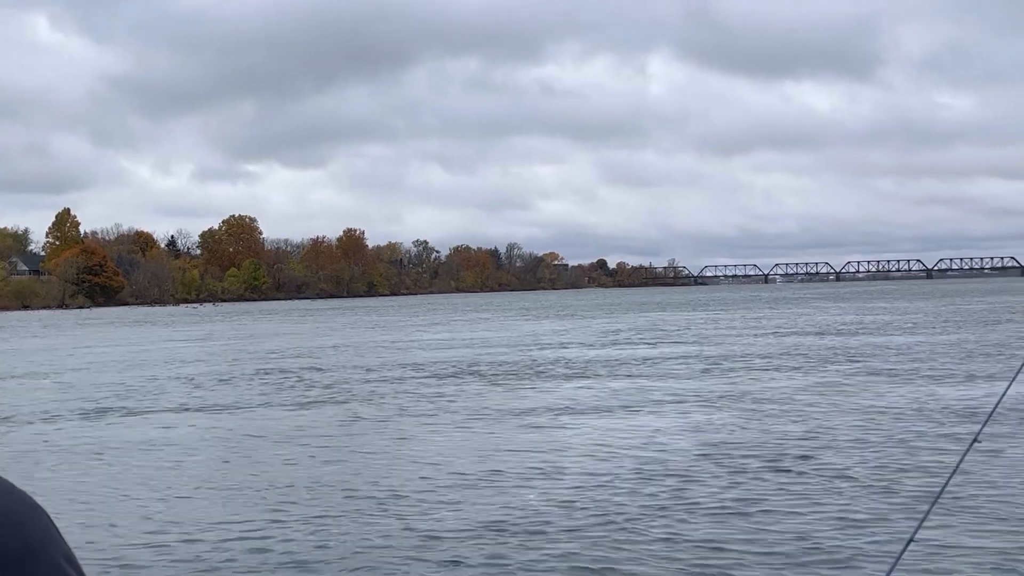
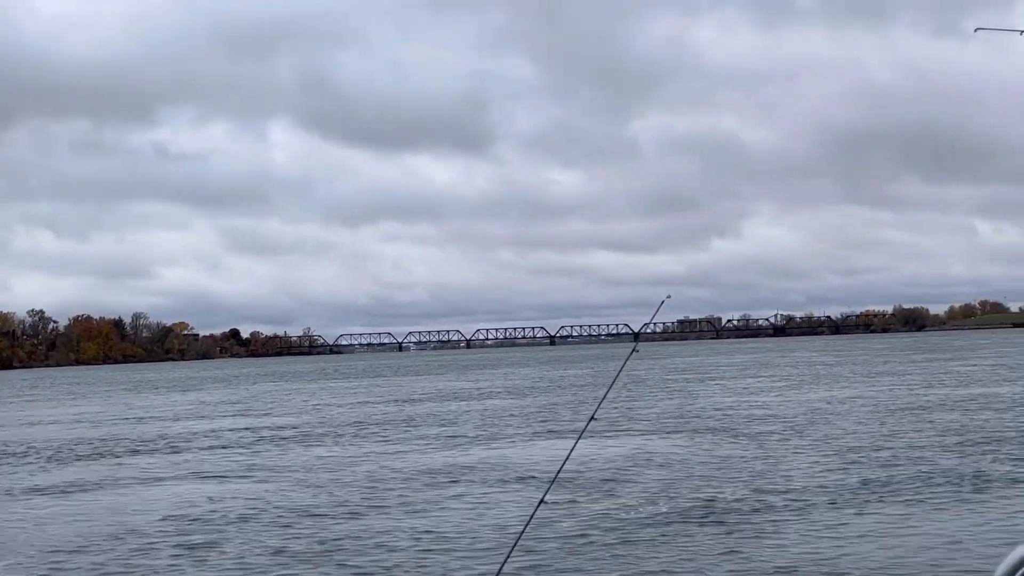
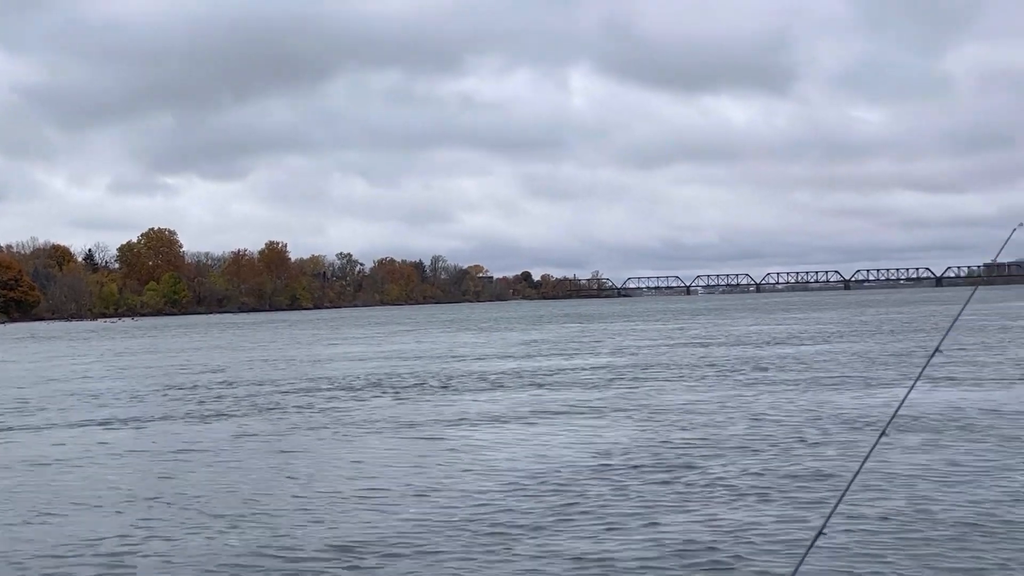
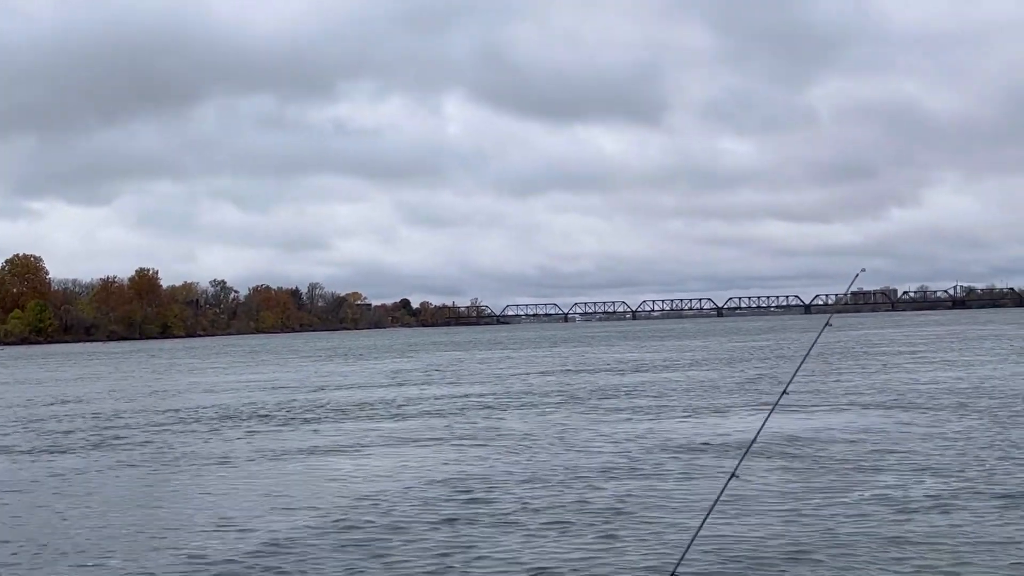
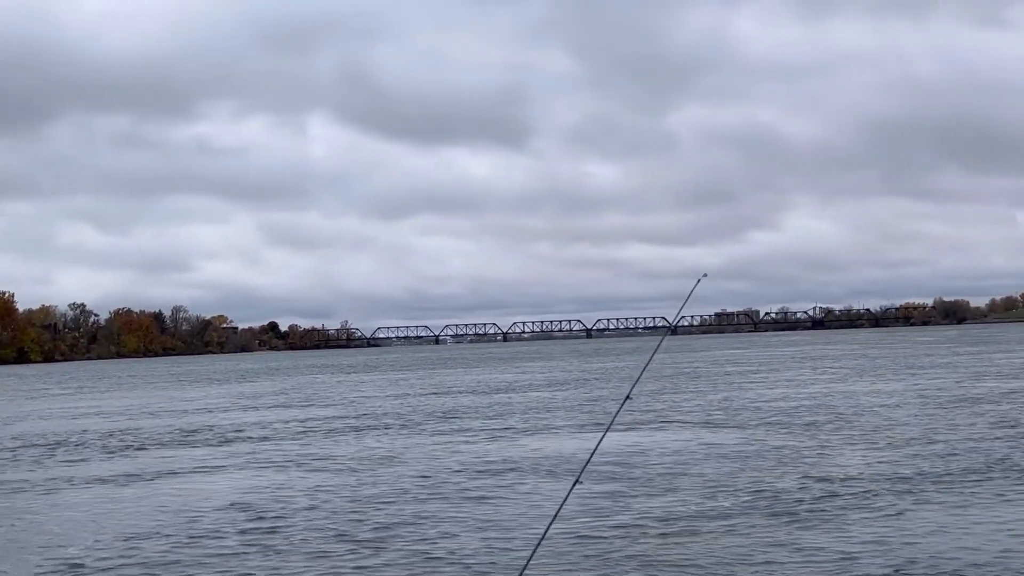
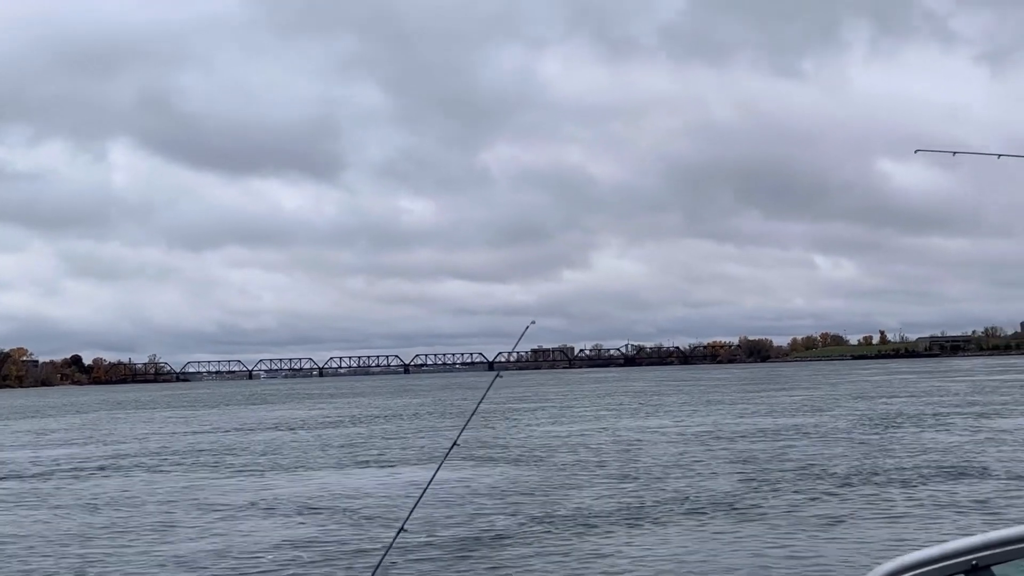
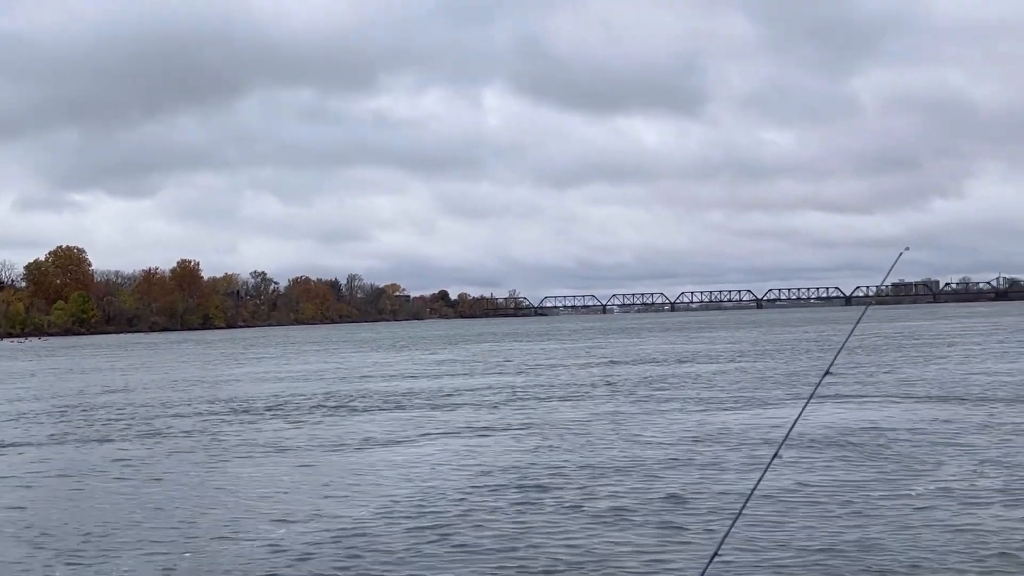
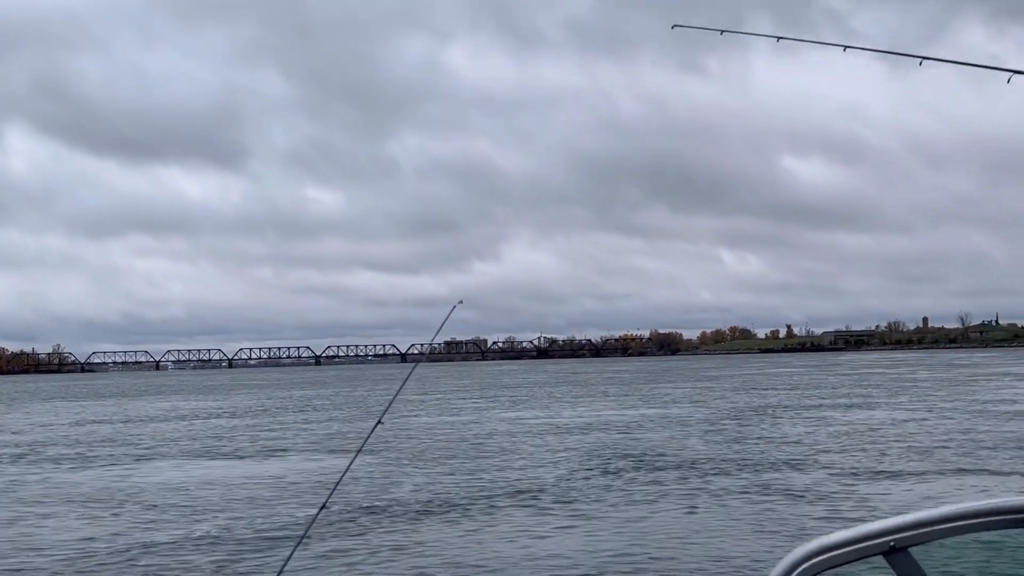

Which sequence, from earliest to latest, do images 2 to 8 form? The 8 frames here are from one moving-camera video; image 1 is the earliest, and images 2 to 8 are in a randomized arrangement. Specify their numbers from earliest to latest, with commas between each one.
3, 7, 4, 5, 2, 6, 8
